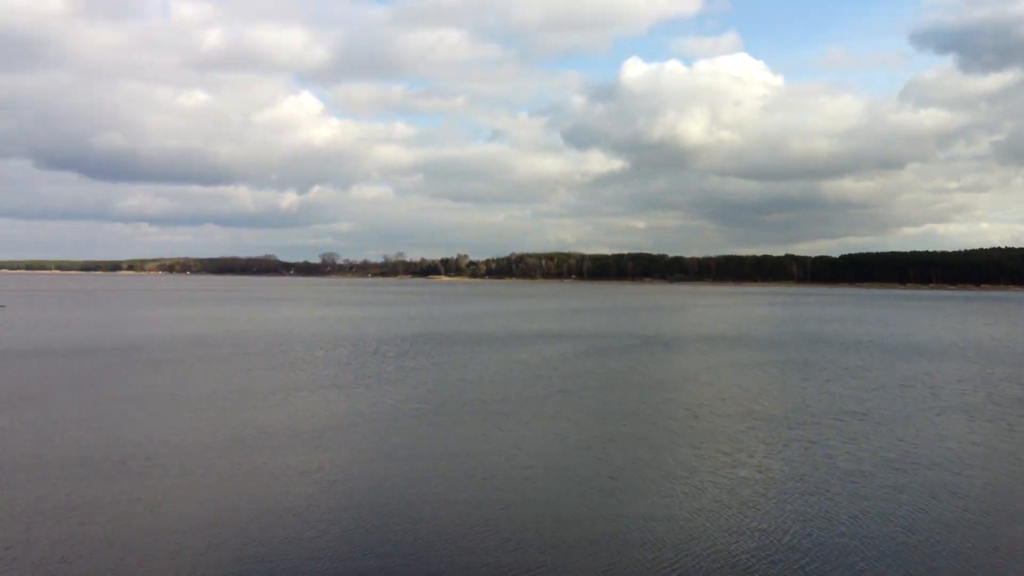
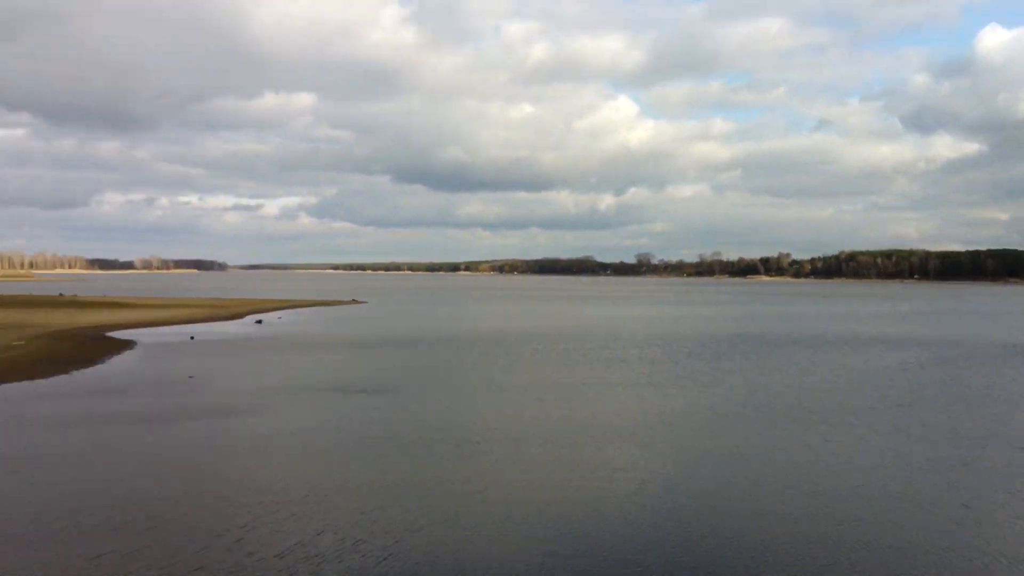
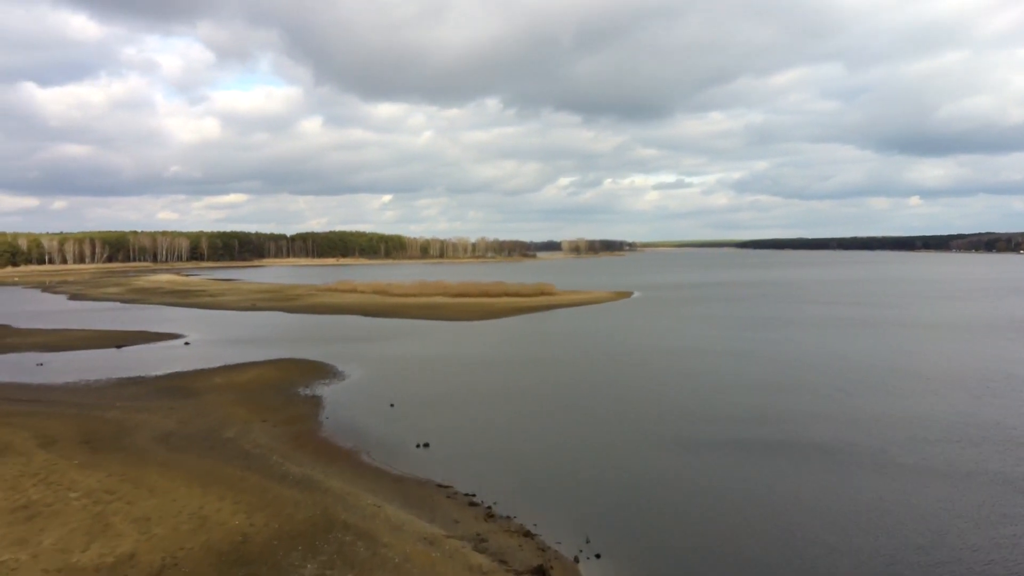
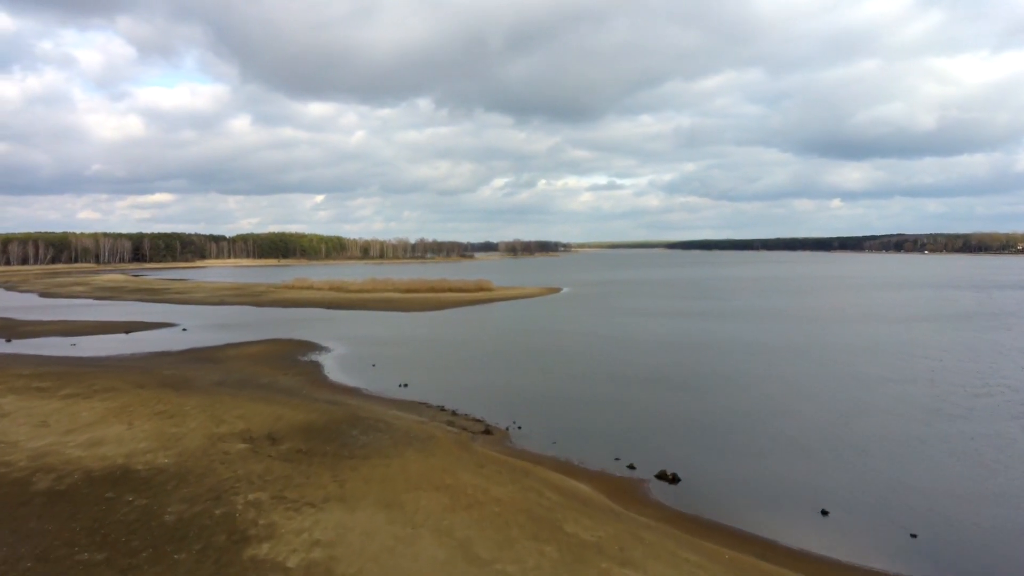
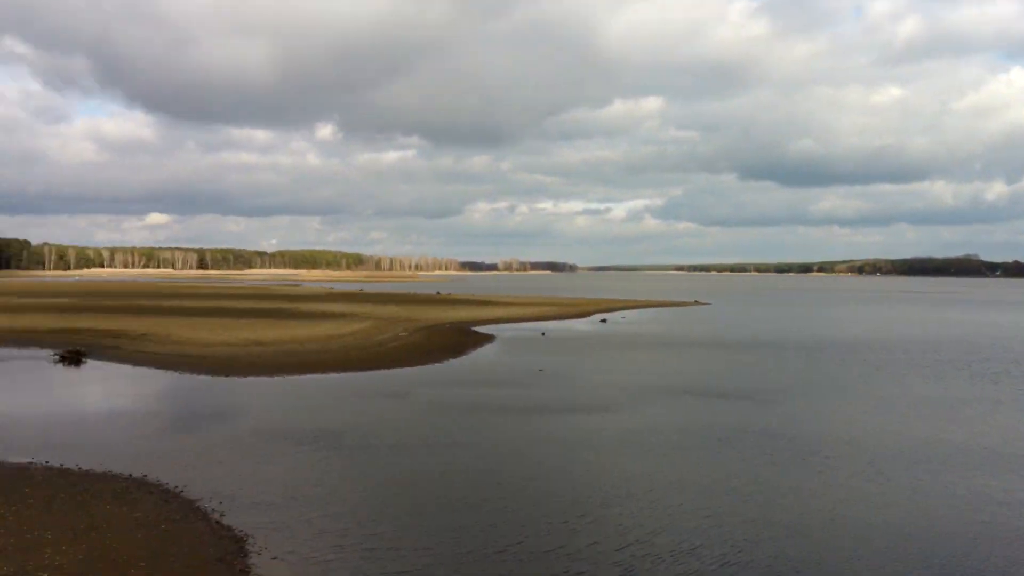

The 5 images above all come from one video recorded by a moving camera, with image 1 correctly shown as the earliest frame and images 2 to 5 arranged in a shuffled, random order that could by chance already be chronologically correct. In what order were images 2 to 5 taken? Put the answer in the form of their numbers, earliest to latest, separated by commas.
2, 5, 4, 3
